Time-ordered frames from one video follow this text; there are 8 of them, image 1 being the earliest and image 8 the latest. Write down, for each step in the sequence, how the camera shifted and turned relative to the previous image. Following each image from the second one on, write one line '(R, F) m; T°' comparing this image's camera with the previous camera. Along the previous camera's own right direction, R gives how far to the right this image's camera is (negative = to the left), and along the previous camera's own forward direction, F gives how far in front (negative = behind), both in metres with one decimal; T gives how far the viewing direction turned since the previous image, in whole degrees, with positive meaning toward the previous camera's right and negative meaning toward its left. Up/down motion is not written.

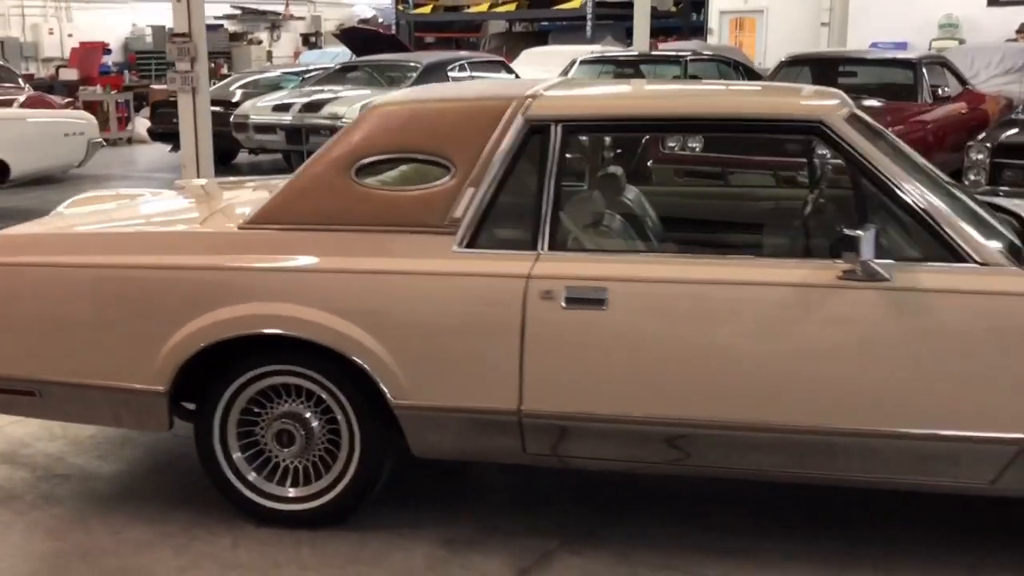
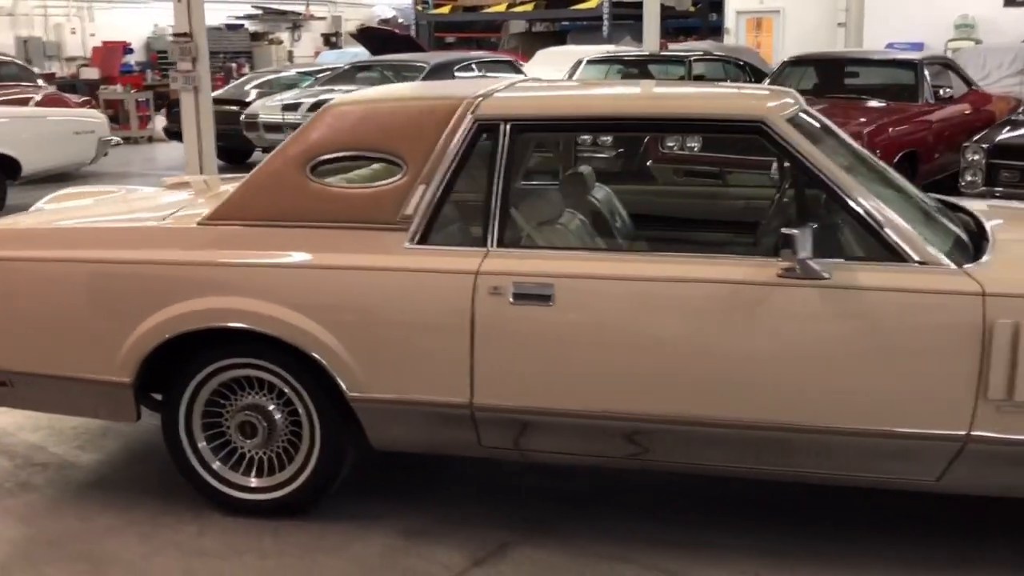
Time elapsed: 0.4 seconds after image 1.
(+0.2, -0.1) m; -1°
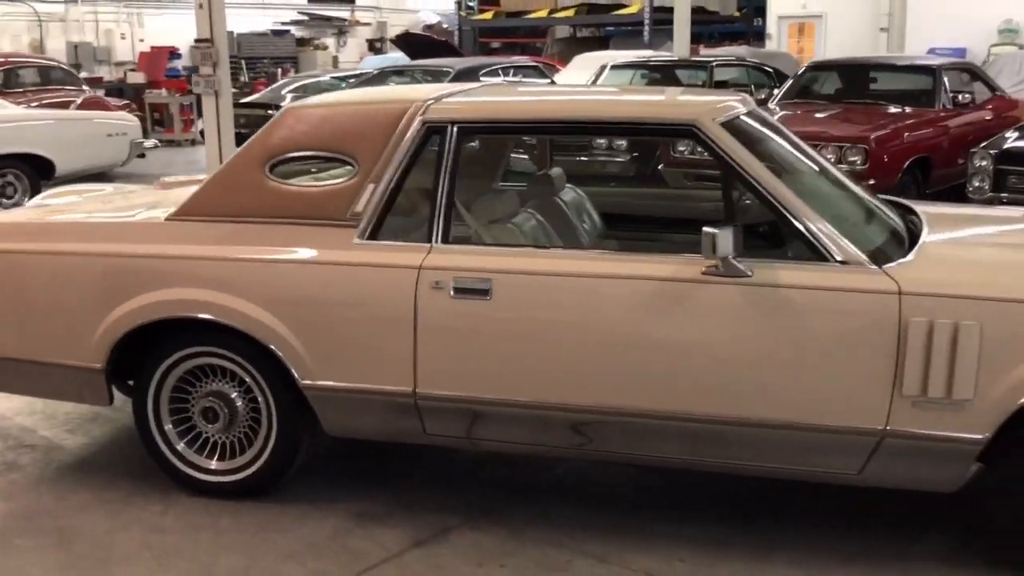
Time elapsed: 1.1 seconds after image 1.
(+0.4, -0.1) m; -3°
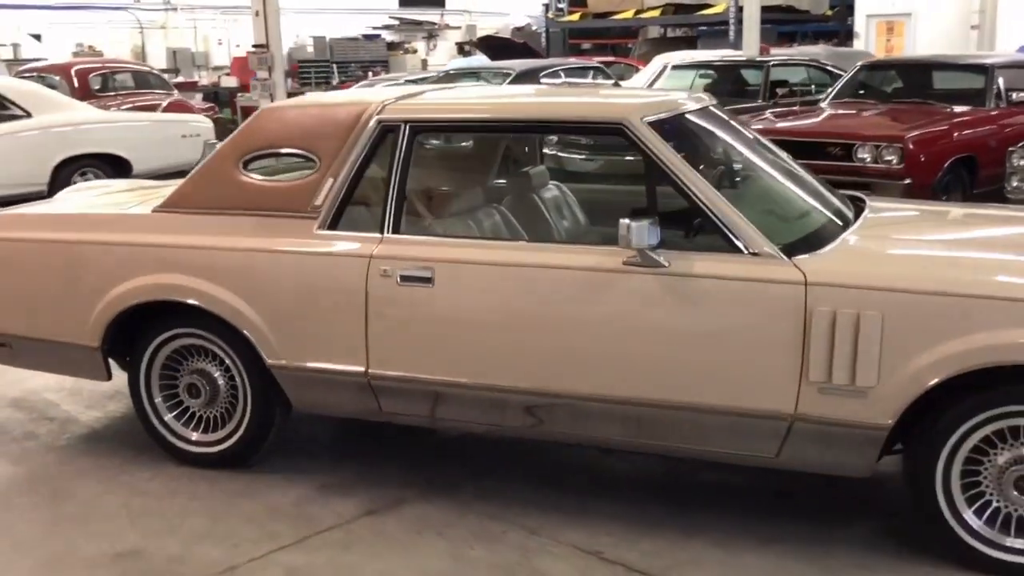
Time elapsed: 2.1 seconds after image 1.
(+0.6, -0.2) m; -6°
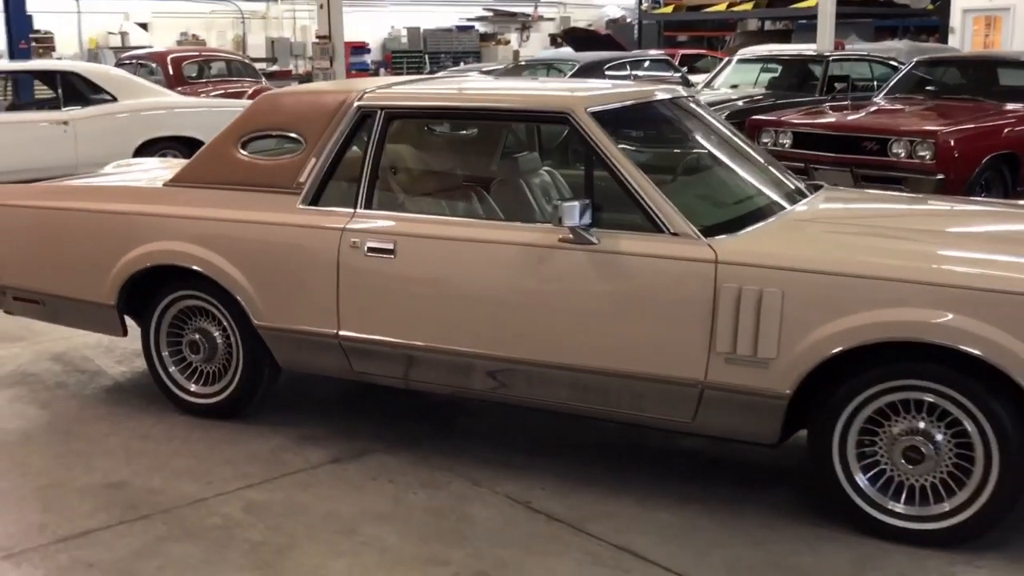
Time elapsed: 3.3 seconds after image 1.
(+0.6, -0.3) m; -6°
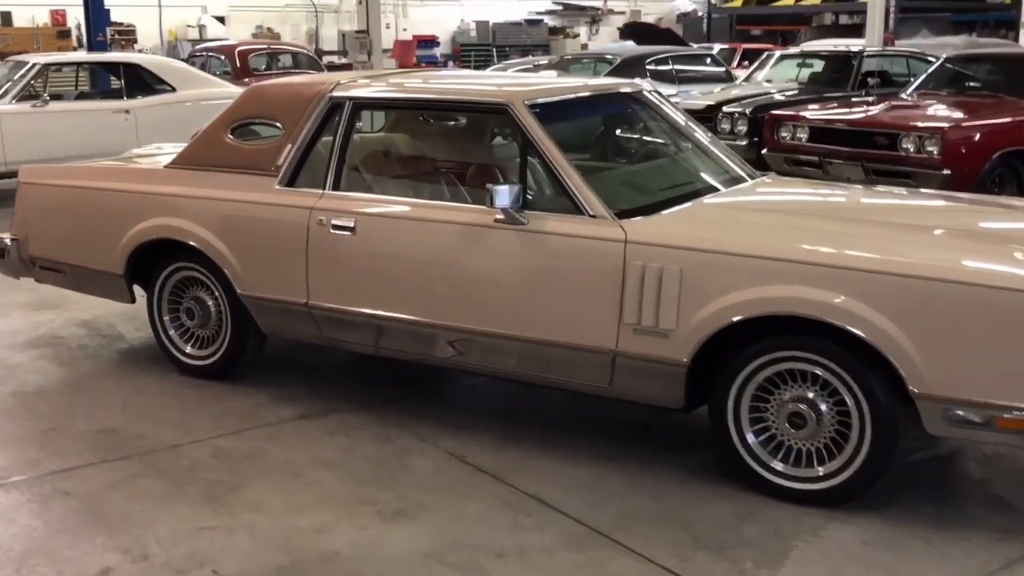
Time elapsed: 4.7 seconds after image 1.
(+0.6, -0.4) m; -4°
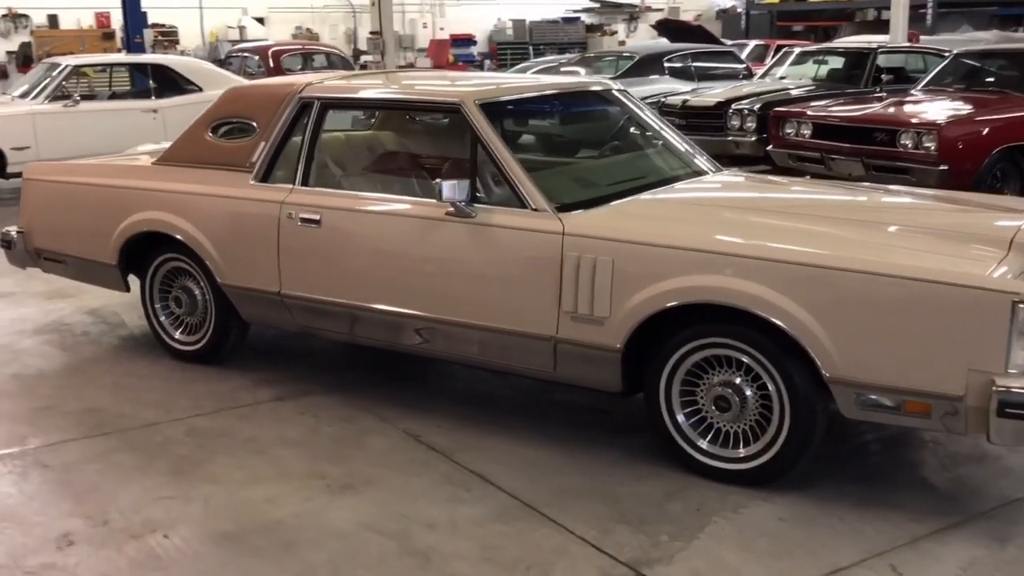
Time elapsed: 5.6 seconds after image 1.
(+0.4, -0.2) m; -3°
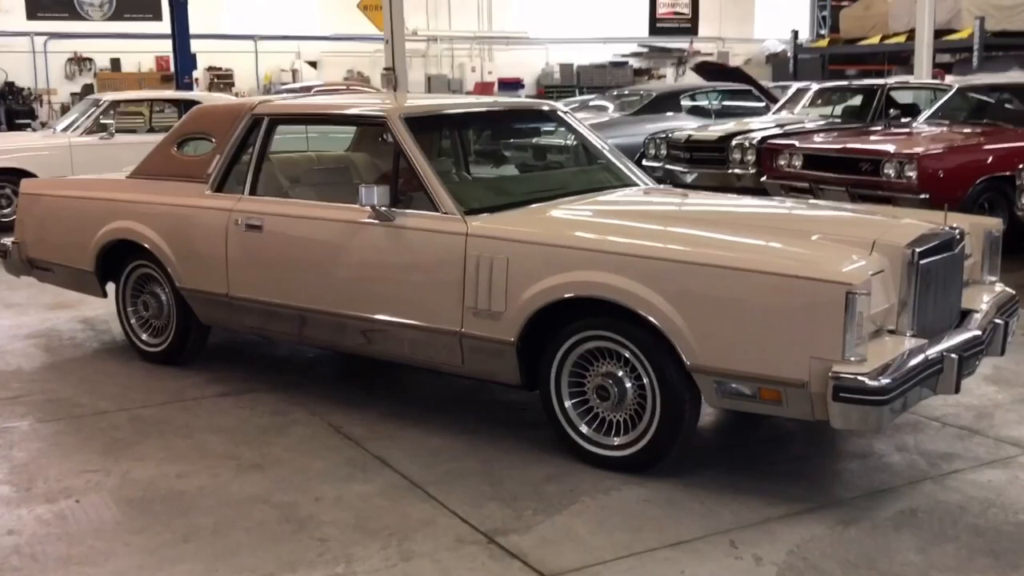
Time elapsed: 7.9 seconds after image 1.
(+0.7, -0.3) m; -4°
